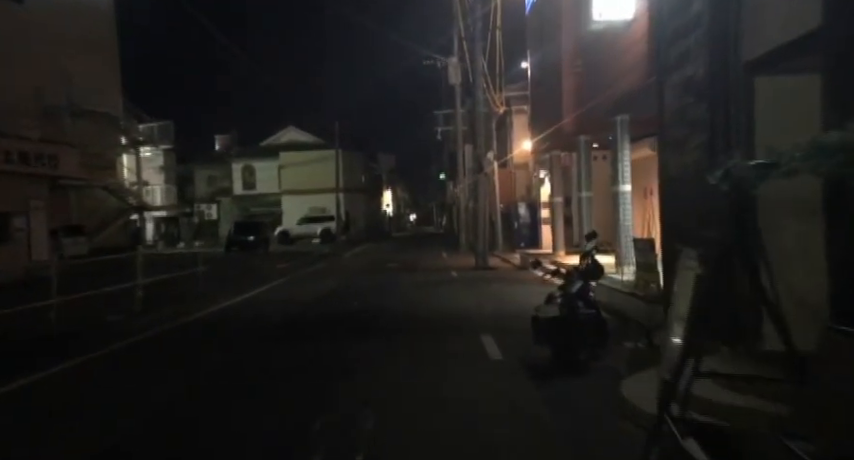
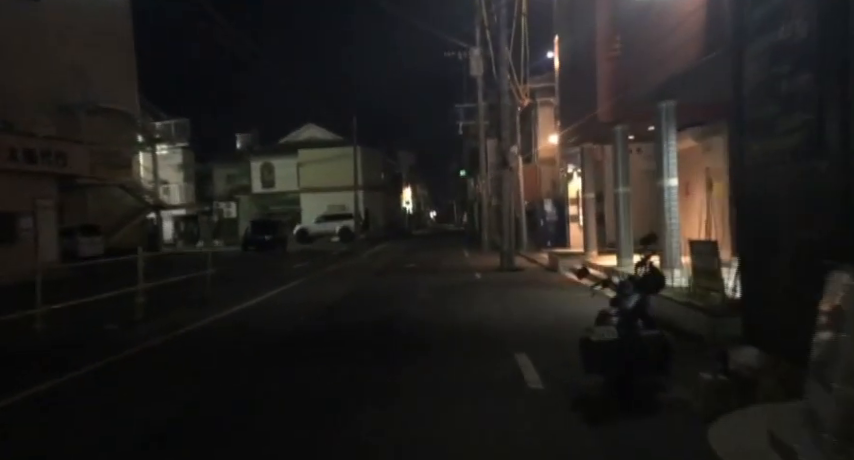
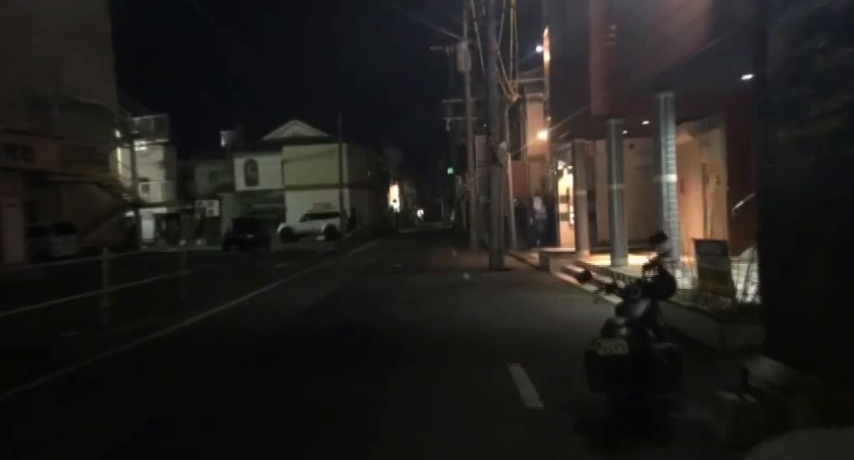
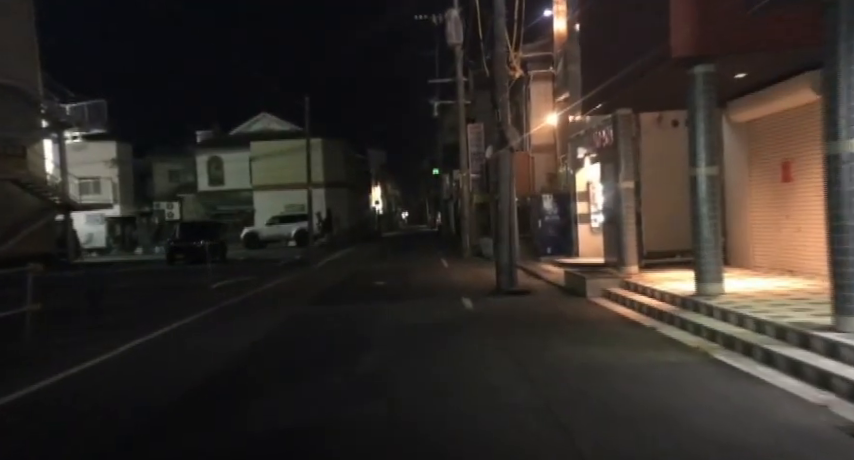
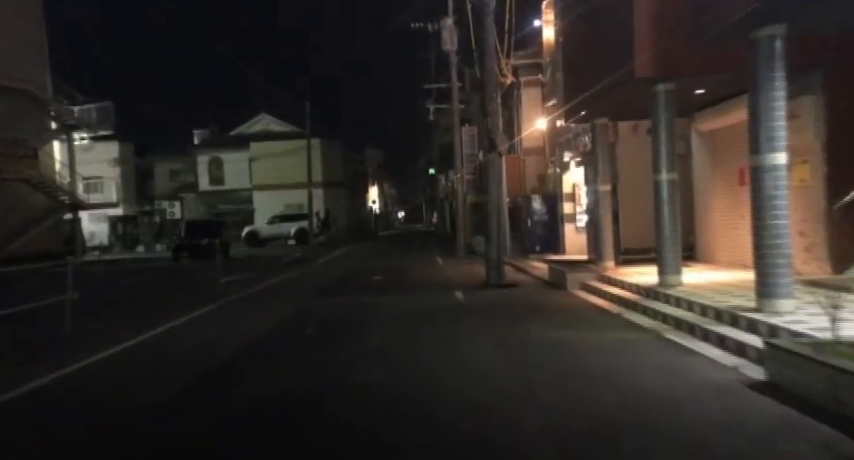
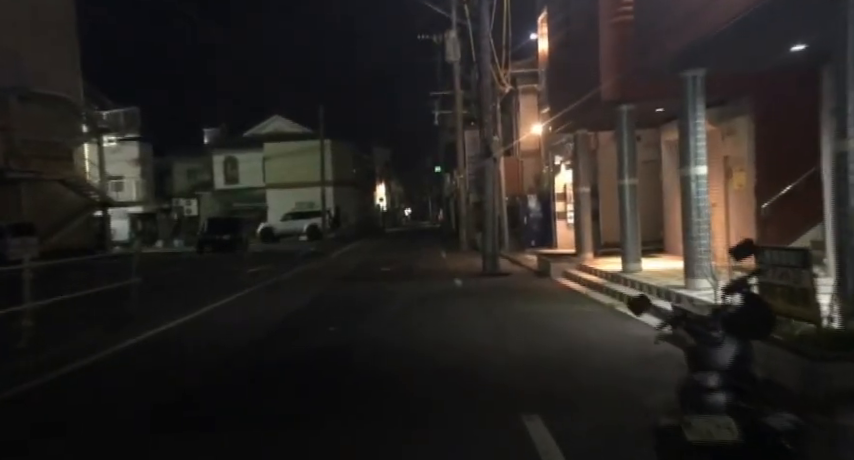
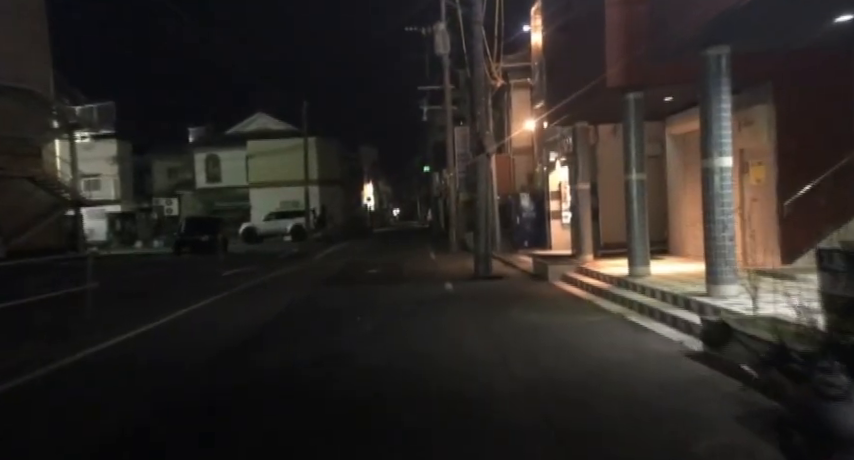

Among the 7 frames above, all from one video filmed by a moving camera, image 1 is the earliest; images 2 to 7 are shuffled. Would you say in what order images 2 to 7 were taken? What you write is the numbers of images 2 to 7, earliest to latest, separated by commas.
2, 3, 6, 7, 5, 4
